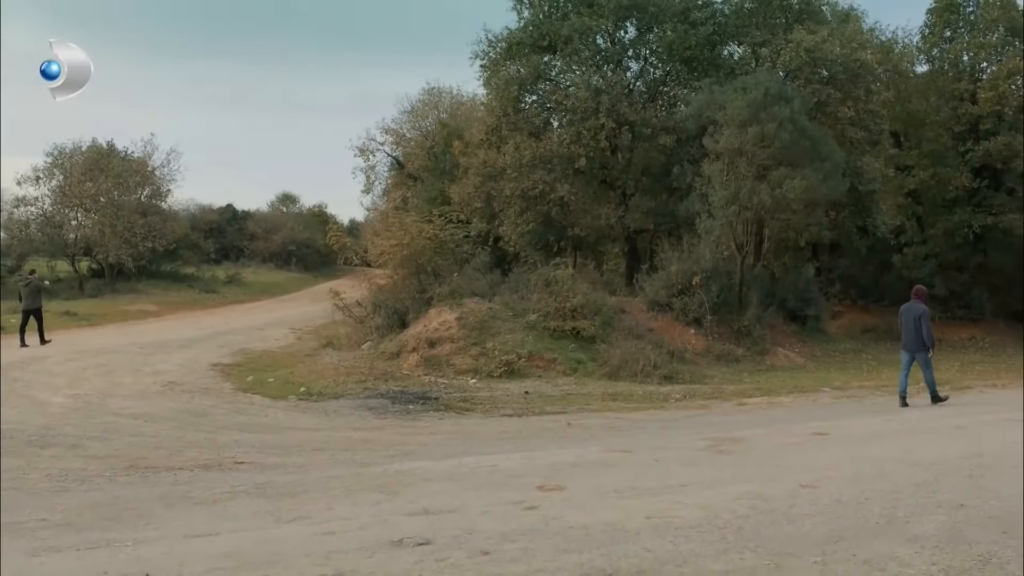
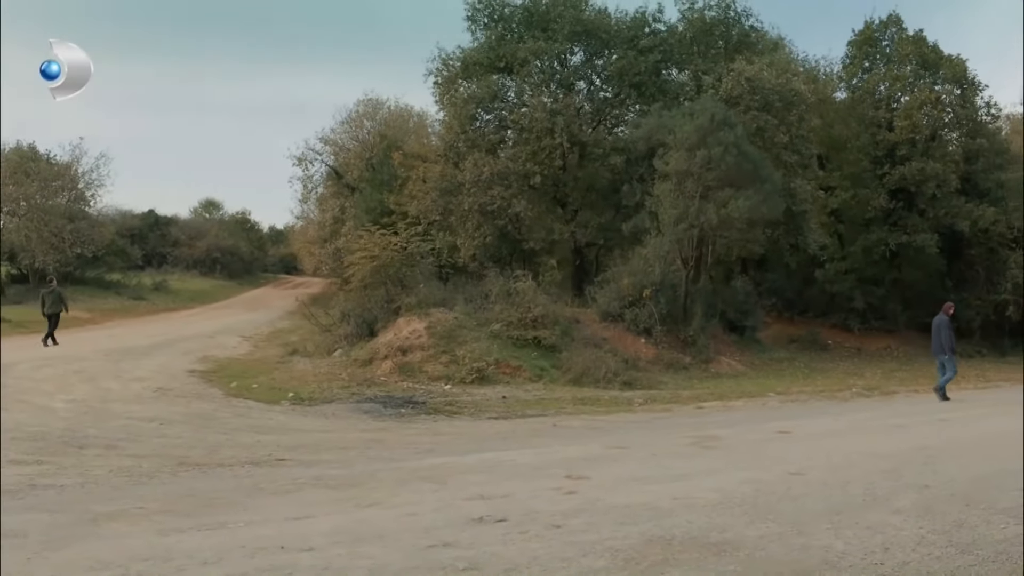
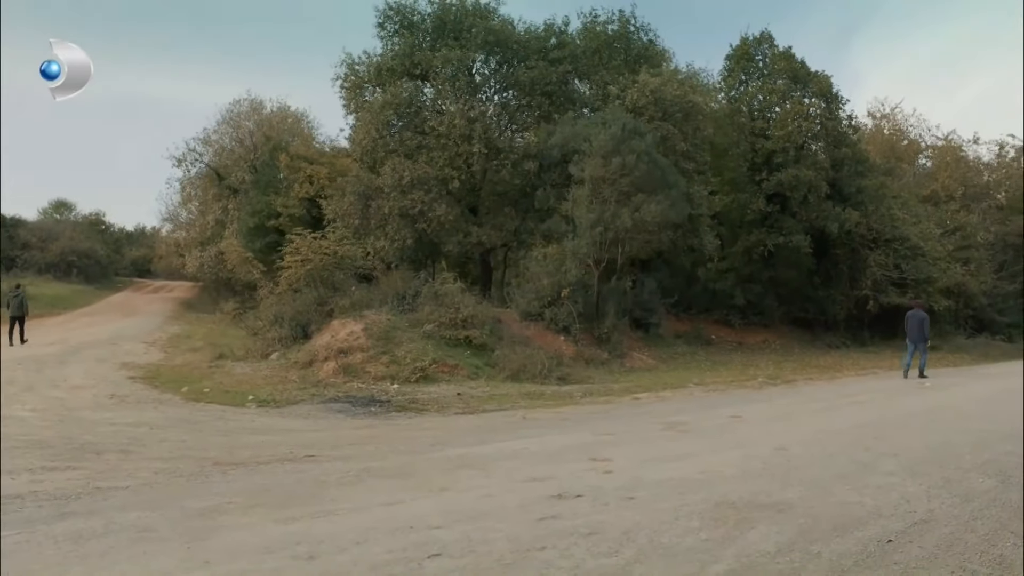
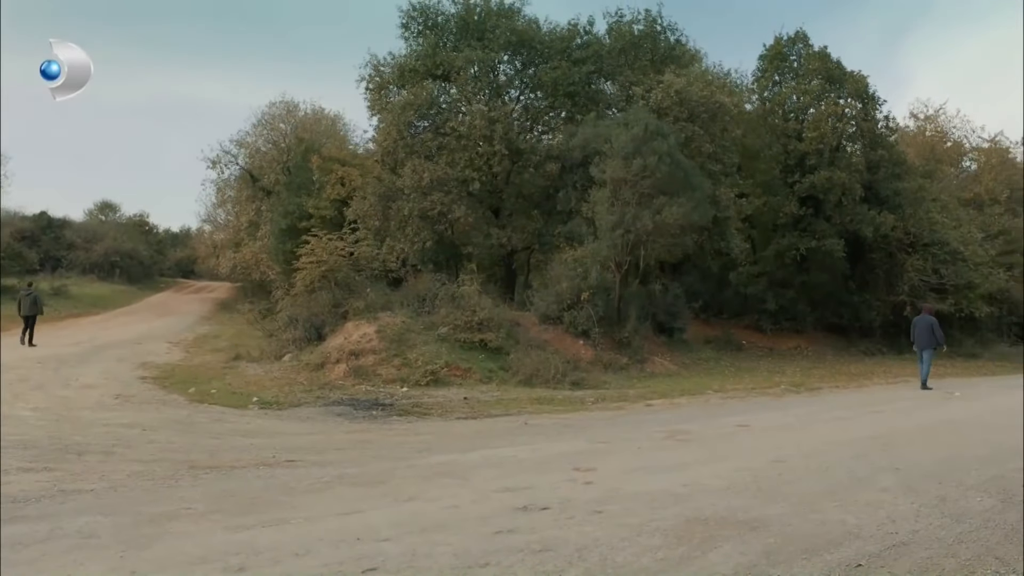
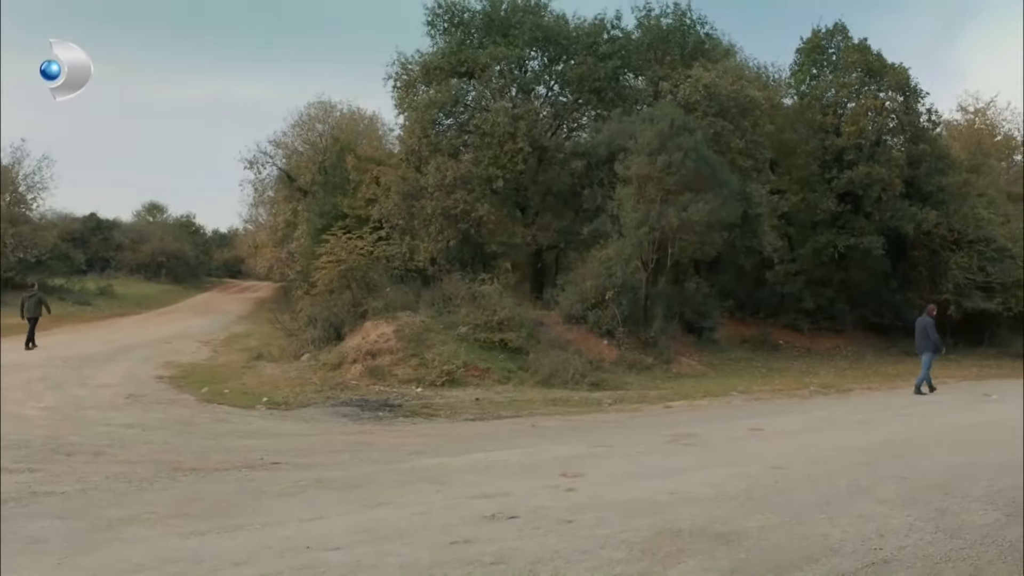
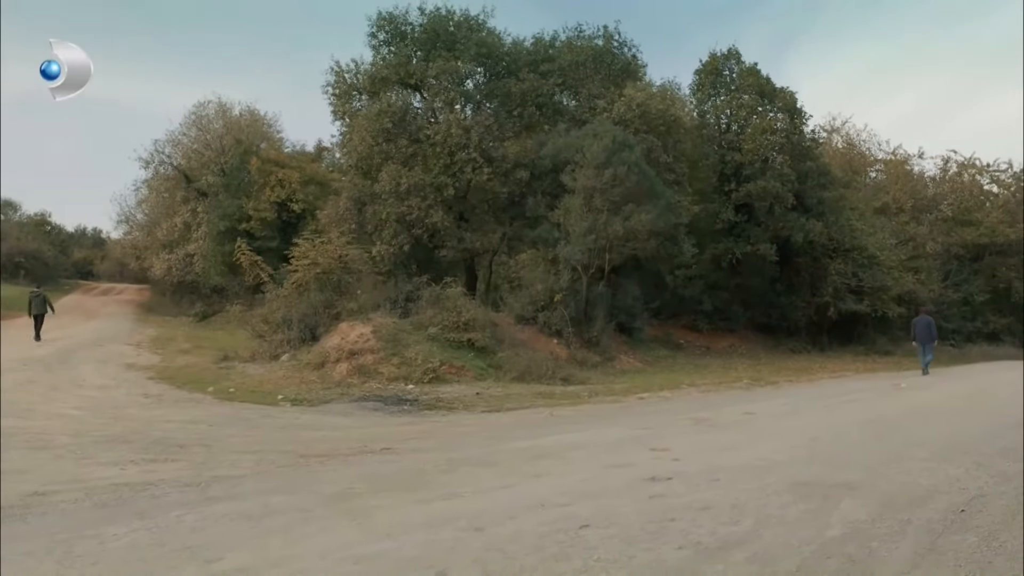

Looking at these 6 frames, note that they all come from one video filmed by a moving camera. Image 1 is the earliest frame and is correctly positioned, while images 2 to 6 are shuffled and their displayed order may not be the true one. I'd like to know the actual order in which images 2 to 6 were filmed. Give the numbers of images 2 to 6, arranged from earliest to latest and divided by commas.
2, 5, 4, 3, 6
